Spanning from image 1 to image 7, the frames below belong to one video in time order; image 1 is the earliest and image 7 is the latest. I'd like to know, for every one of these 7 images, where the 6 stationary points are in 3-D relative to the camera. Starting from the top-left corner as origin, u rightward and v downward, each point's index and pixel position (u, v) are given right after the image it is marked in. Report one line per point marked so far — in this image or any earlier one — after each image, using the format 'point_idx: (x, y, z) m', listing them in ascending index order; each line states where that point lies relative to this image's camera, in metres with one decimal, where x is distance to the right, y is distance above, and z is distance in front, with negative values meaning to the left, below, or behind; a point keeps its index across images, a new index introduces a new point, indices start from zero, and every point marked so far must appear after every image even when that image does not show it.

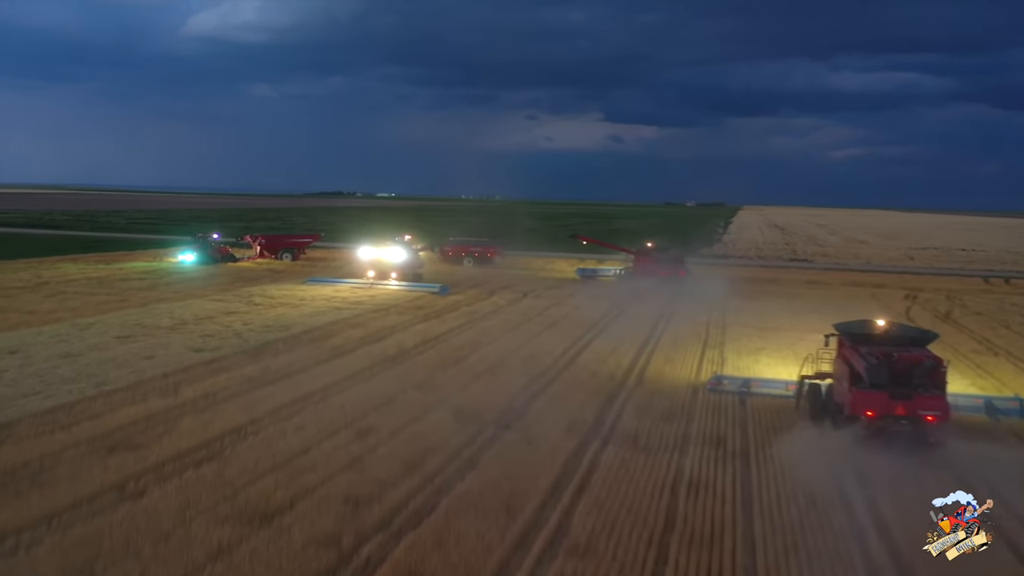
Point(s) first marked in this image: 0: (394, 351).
0: (-2.3, -1.2, +15.8) m
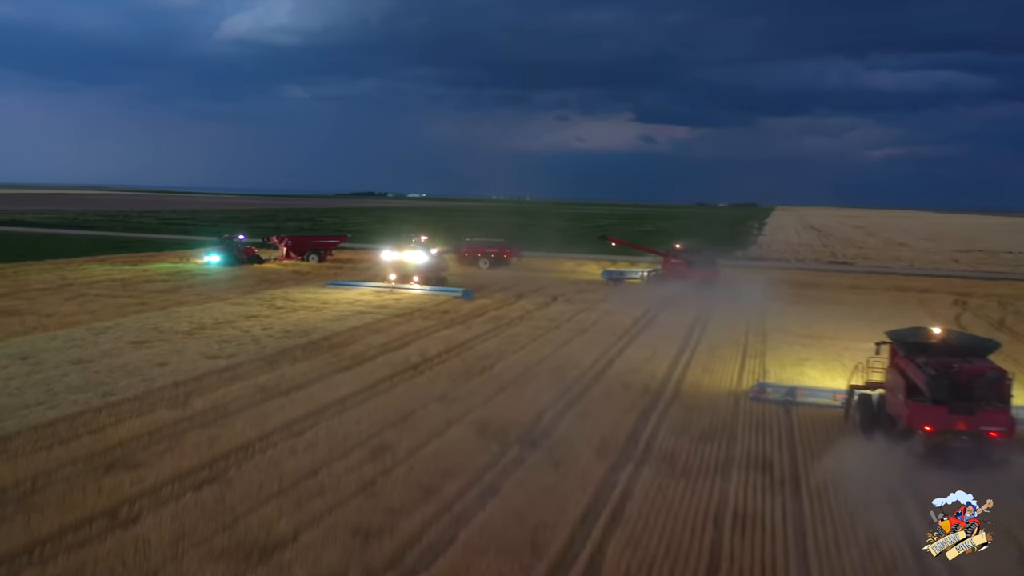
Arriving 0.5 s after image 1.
0: (-1.8, -1.3, +15.1) m
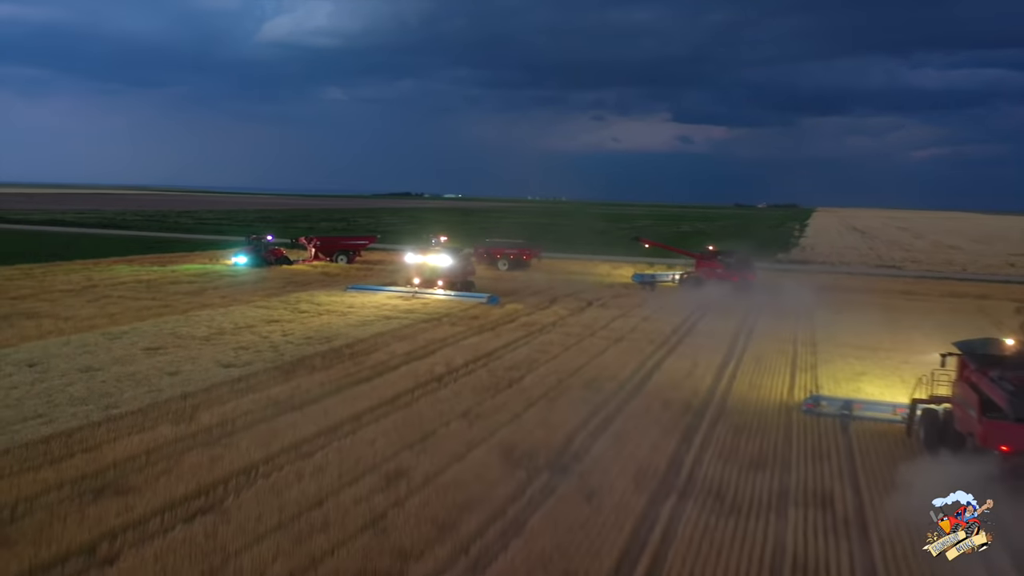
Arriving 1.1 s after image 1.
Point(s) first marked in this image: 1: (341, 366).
0: (-1.2, -1.4, +14.2) m
1: (-3.0, -1.4, +14.3) m
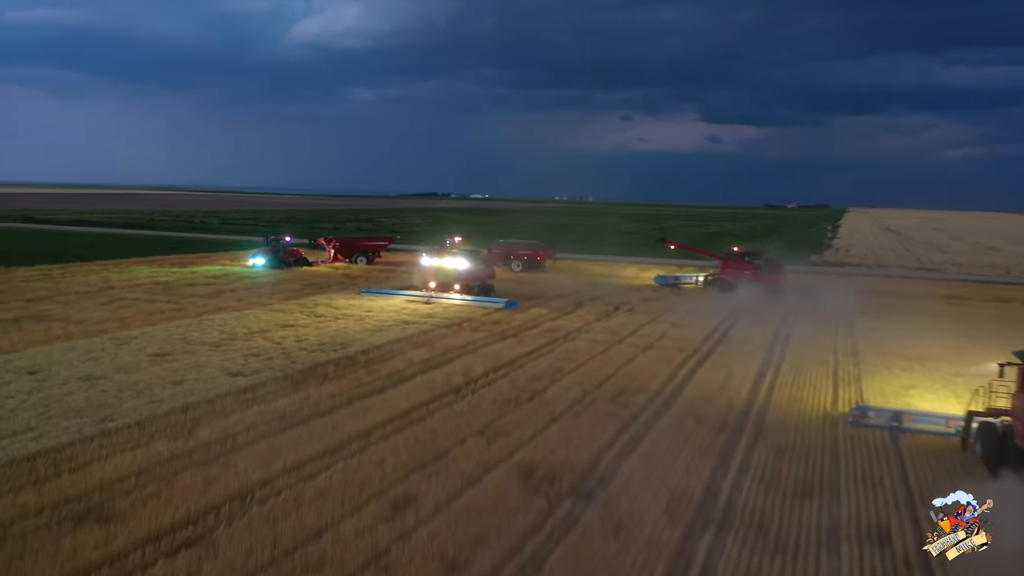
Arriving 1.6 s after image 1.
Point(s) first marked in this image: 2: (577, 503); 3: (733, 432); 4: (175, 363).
0: (-0.9, -1.5, +13.4) m
1: (-2.6, -1.5, +13.6) m
2: (+0.7, -2.2, +8.3) m
3: (+3.0, -2.0, +11.1) m
4: (-5.8, -1.3, +13.9) m
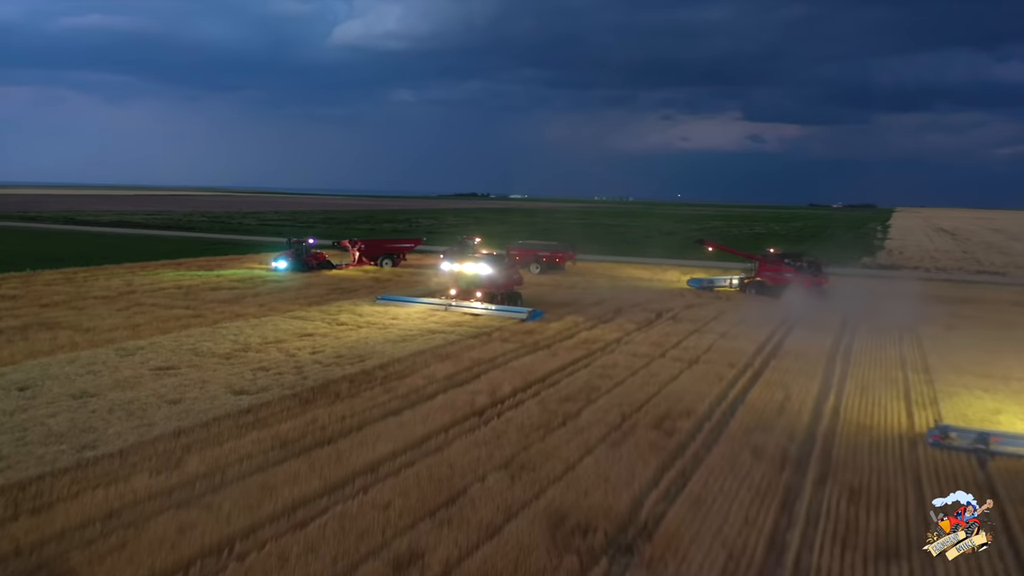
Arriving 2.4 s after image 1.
0: (-0.4, -1.7, +12.1) m
1: (-2.2, -1.6, +12.4) m
2: (+0.9, -2.4, +6.9) m
3: (+3.4, -2.1, +9.6) m
4: (-5.3, -1.4, +12.8) m
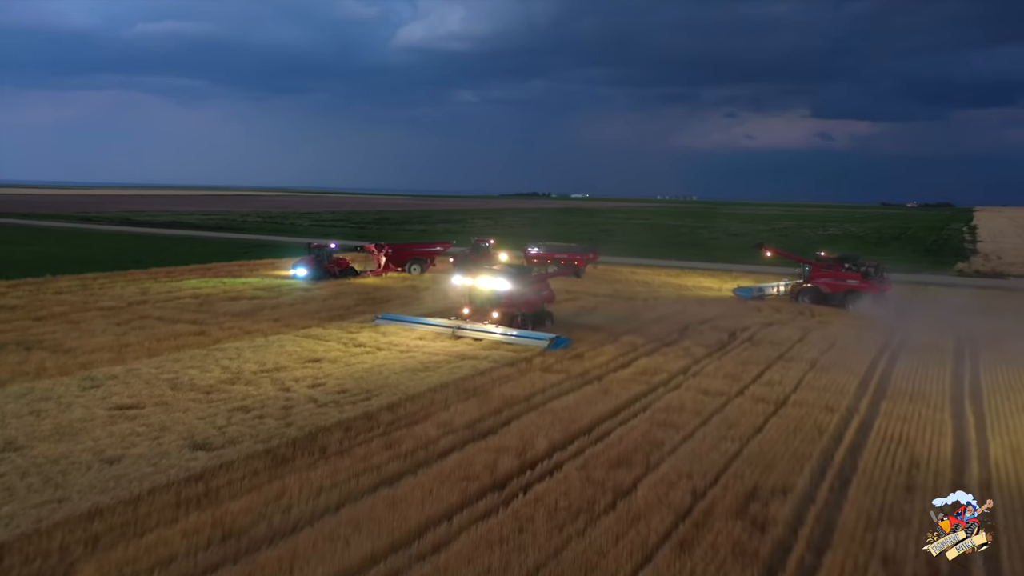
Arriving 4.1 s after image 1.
0: (0.0, -2.0, +9.3) m
1: (-1.8, -1.9, +9.7) m
2: (+0.9, -2.7, +4.0) m
3: (+3.6, -2.5, +6.5) m
4: (-4.8, -1.7, +10.4) m
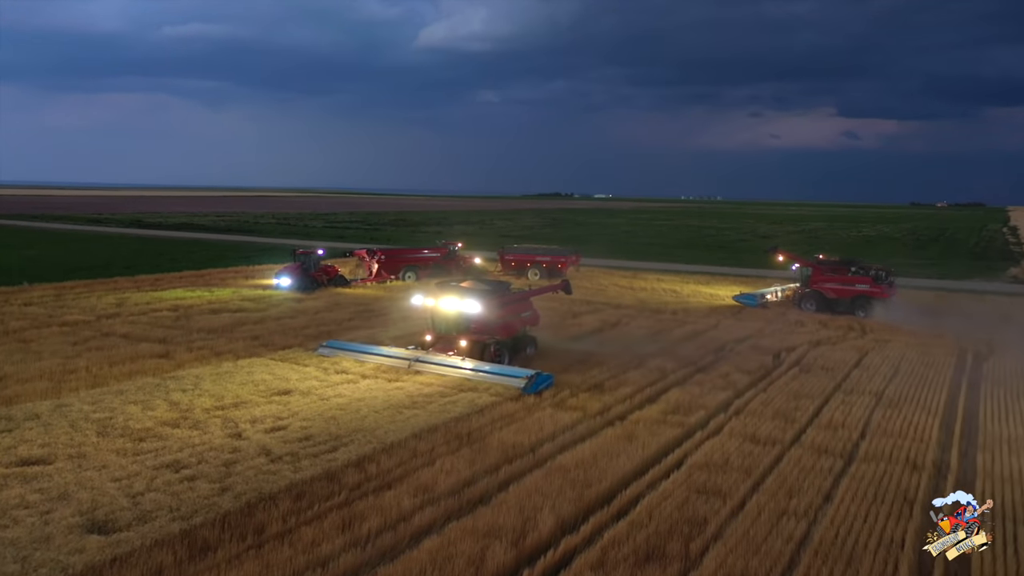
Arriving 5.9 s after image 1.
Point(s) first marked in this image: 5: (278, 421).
0: (-0.1, -2.3, +6.9) m
1: (-1.8, -2.2, +7.4) m
2: (+0.7, -3.0, +1.7) m
3: (+3.4, -2.8, +4.1) m
4: (-4.8, -2.0, +8.2) m
5: (-3.0, -1.7, +10.8) m
